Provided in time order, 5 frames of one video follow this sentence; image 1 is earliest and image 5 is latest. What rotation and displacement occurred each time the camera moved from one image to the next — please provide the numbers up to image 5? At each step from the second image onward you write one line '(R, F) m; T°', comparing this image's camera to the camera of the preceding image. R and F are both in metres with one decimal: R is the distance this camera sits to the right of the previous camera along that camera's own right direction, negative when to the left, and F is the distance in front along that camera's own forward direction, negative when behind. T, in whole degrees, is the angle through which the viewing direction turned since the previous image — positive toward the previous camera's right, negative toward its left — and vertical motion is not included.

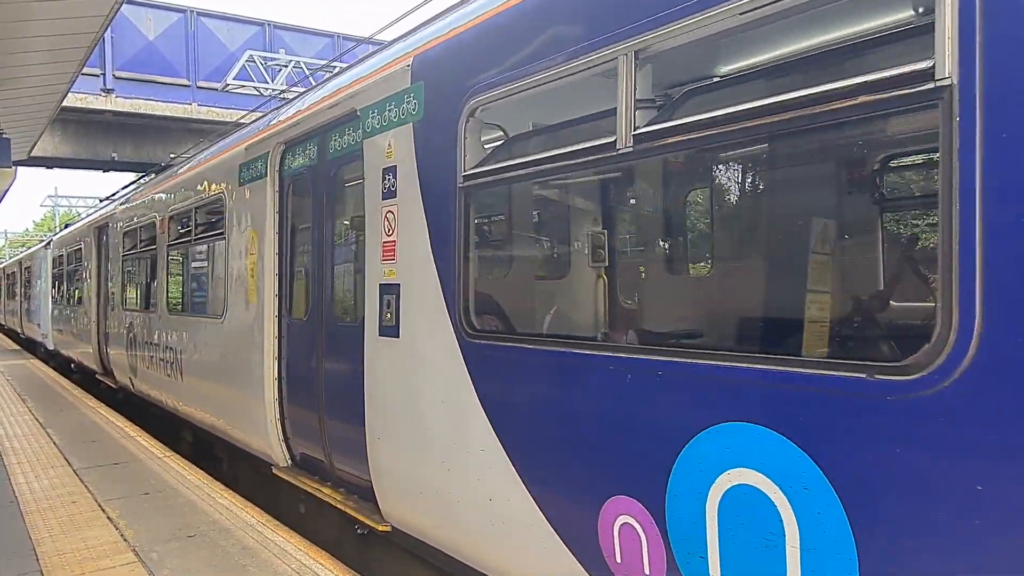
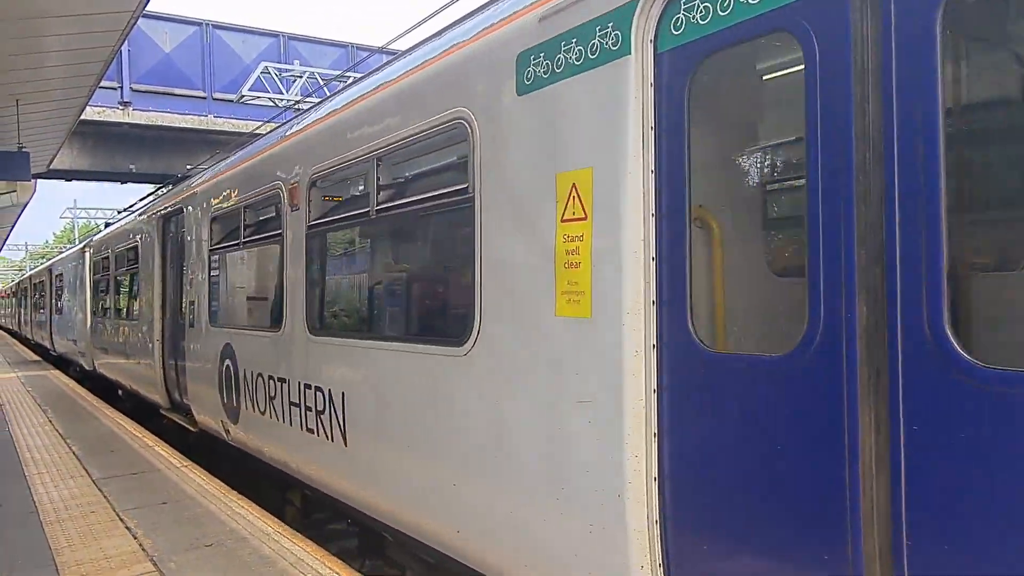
(-1.0, +1.7) m; -1°
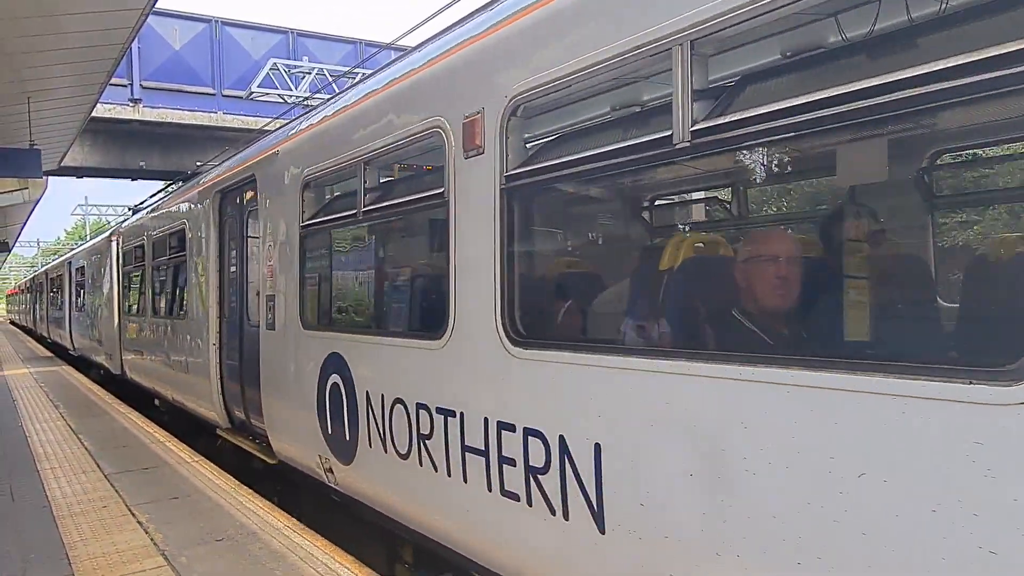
(-0.6, +1.1) m; -1°
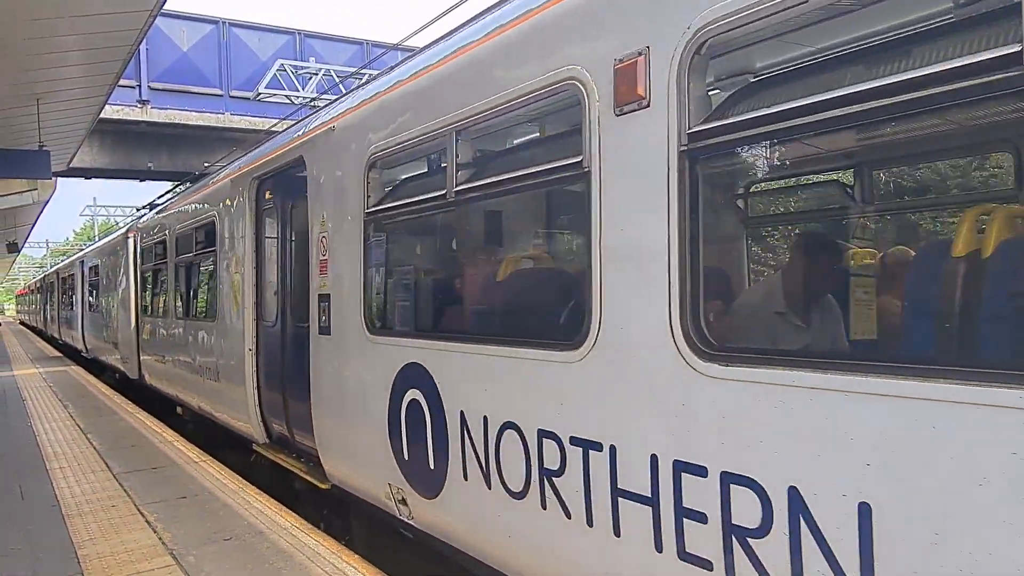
(-0.3, +0.5) m; 0°
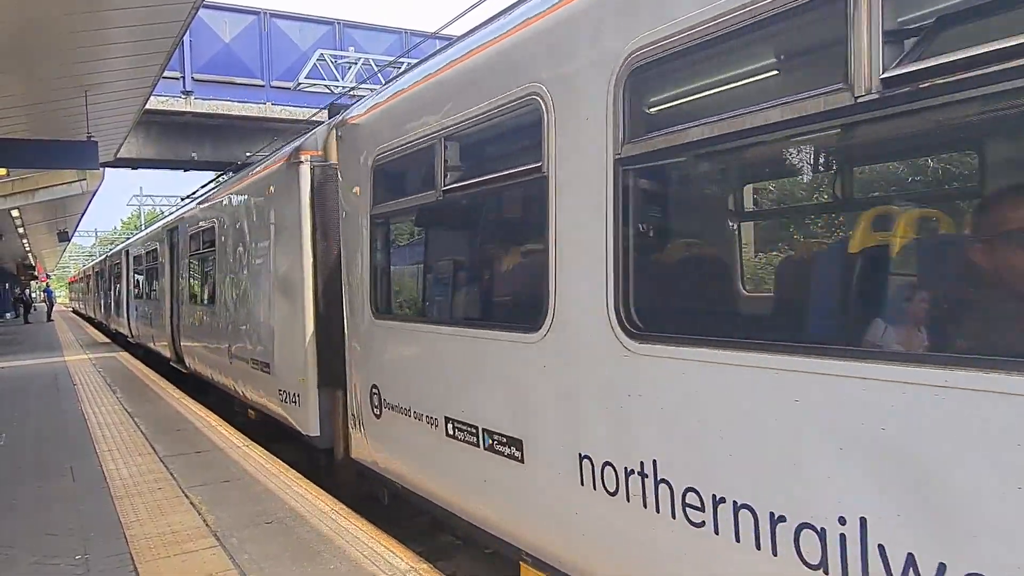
(-2.2, +3.8) m; -2°
